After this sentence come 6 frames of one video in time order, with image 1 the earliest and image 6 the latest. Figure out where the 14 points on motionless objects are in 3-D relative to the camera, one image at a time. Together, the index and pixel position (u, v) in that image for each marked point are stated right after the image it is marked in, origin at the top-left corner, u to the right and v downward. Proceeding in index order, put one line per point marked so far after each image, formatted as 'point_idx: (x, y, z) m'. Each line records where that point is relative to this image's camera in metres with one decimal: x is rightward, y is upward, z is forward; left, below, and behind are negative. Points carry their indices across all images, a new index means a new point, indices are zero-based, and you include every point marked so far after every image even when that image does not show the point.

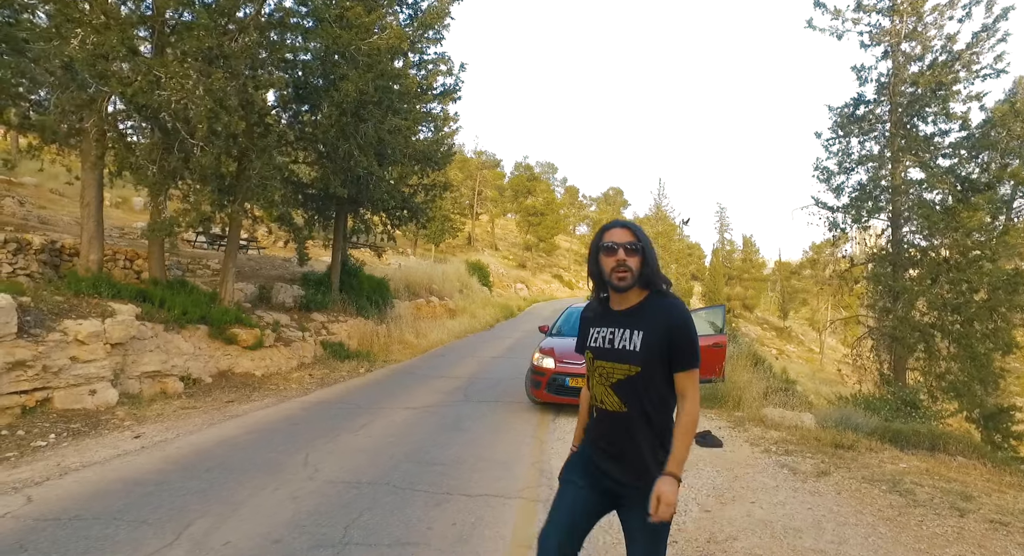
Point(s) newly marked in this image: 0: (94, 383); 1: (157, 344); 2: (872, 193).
0: (-6.1, -1.5, +8.3) m
1: (-6.1, -1.1, +9.9) m
2: (+10.9, +2.5, +17.2) m
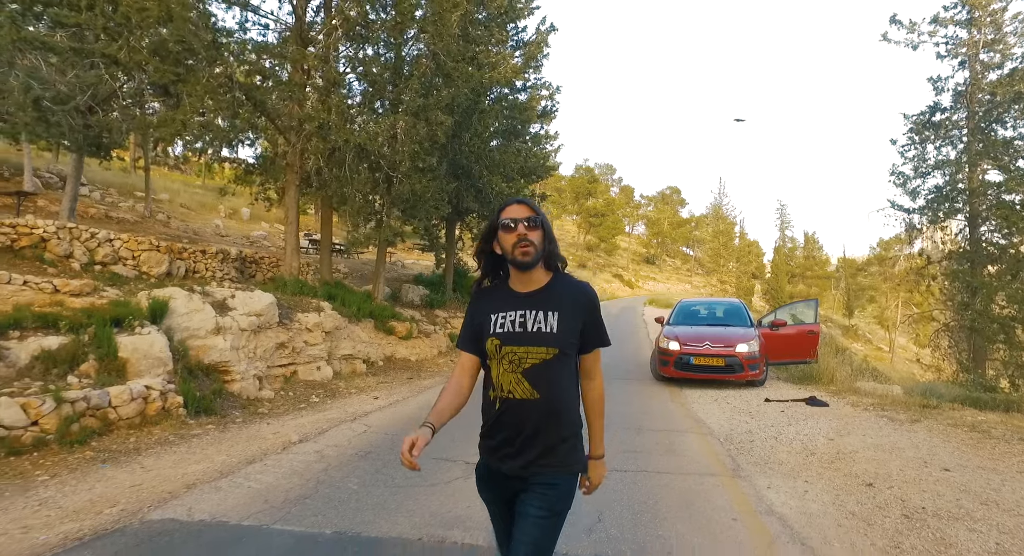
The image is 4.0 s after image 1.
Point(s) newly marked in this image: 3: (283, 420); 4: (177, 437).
0: (-3.7, -1.6, +10.9) m
1: (-3.6, -1.2, +12.5) m
2: (+14.0, +2.6, +18.3) m
3: (-3.2, -2.0, +8.0) m
4: (-4.0, -1.9, +6.8) m
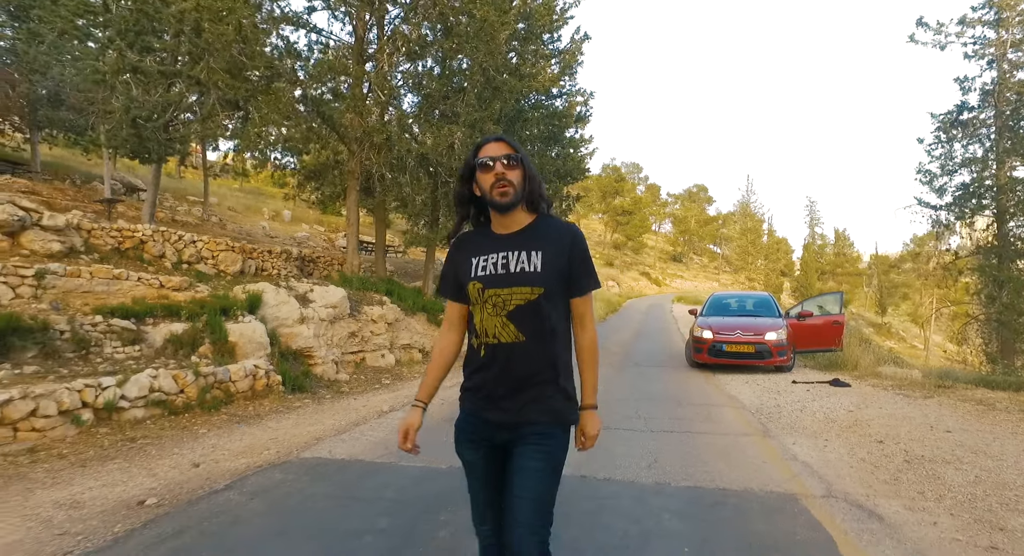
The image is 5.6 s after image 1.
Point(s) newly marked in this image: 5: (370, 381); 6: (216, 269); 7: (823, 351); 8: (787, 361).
0: (-2.7, -1.5, +12.2) m
1: (-2.5, -1.1, +13.8) m
2: (+15.3, +2.8, +18.7) m
3: (-2.4, -1.9, +9.2) m
4: (-3.2, -1.8, +8.0) m
5: (-2.6, -1.9, +10.6) m
6: (-7.1, +0.2, +13.8) m
7: (+6.7, -1.6, +12.3) m
8: (+5.3, -1.6, +11.1) m
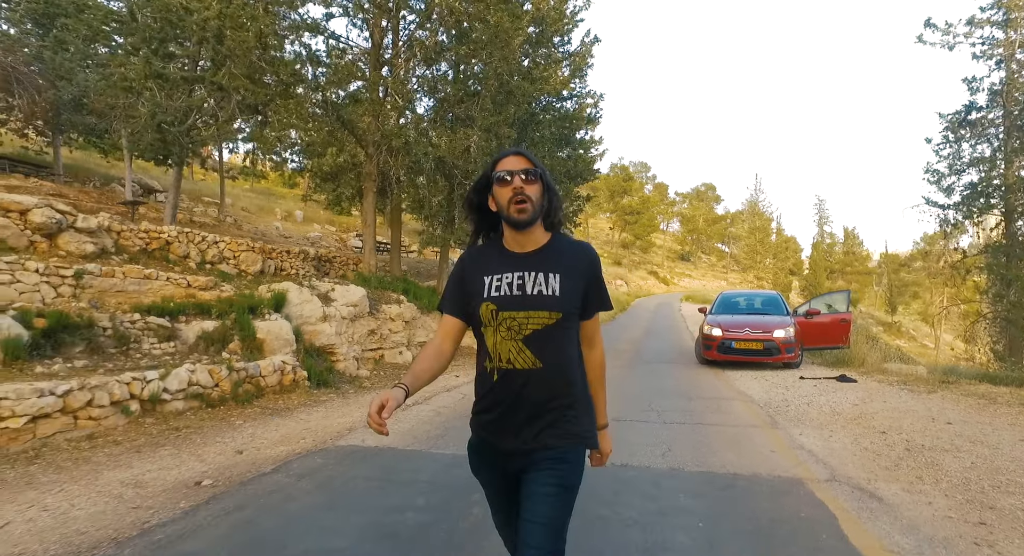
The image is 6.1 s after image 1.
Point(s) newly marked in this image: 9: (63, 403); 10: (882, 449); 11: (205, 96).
0: (-2.4, -1.5, +12.5) m
1: (-2.2, -1.1, +14.1) m
2: (+15.6, +2.9, +18.9) m
3: (-2.1, -1.9, +9.6) m
4: (-2.9, -1.8, +8.4) m
5: (-2.4, -1.9, +10.9) m
6: (-6.8, +0.2, +14.2) m
7: (+7.0, -1.5, +12.6) m
8: (+5.6, -1.6, +11.4) m
9: (-4.3, -1.2, +5.4) m
10: (+3.6, -1.6, +5.5) m
11: (-7.7, +4.6, +14.3) m
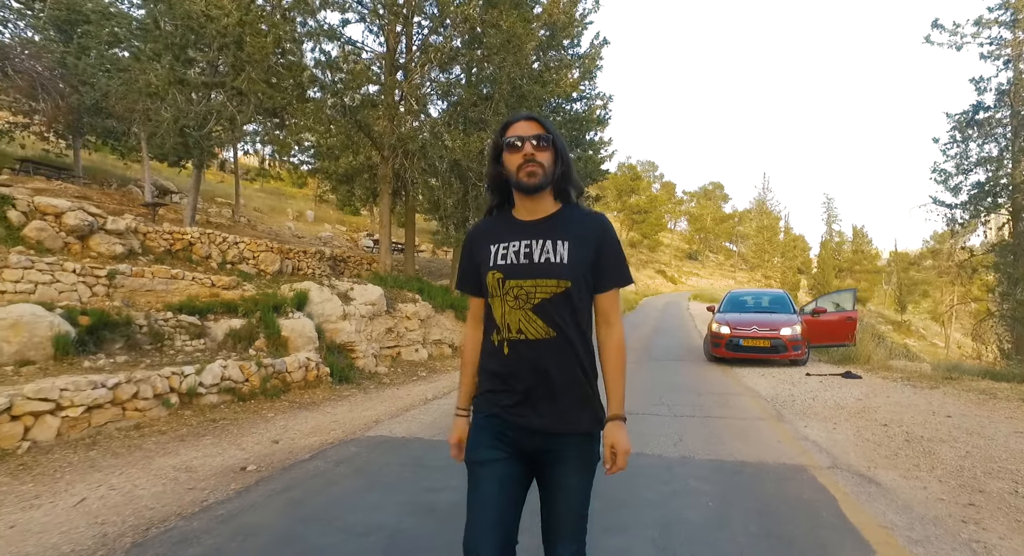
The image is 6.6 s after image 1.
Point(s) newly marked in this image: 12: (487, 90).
0: (-2.1, -1.5, +12.9) m
1: (-1.9, -1.1, +14.5) m
2: (+16.0, +2.9, +19.0) m
3: (-1.9, -1.9, +9.9) m
4: (-2.7, -1.8, +8.7) m
5: (-2.1, -1.9, +11.3) m
6: (-6.5, +0.2, +14.6) m
7: (+7.3, -1.5, +12.8) m
8: (+5.9, -1.6, +11.6) m
9: (-4.1, -1.2, +5.8) m
10: (+3.8, -1.6, +5.8) m
11: (-7.4, +4.6, +14.7) m
12: (-0.6, +4.6, +14.1) m
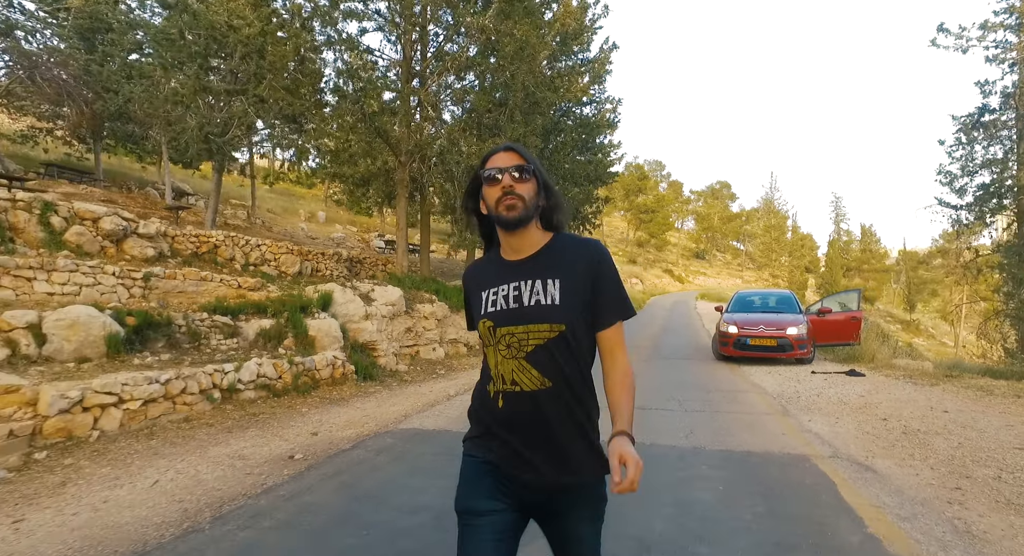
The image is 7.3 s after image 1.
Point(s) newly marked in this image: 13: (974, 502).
0: (-1.8, -1.5, +13.3) m
1: (-1.6, -1.1, +14.9) m
2: (+16.4, +2.9, +19.2) m
3: (-1.6, -1.9, +10.4) m
4: (-2.4, -1.8, +9.2) m
5: (-1.8, -1.9, +11.8) m
6: (-6.2, +0.2, +15.1) m
7: (+7.6, -1.5, +13.1) m
8: (+6.2, -1.6, +12.0) m
9: (-3.8, -1.2, +6.3) m
10: (+4.0, -1.7, +6.2) m
11: (-7.1, +4.5, +15.2) m
12: (-0.3, +4.6, +14.5) m
13: (+3.3, -1.6, +4.0) m
